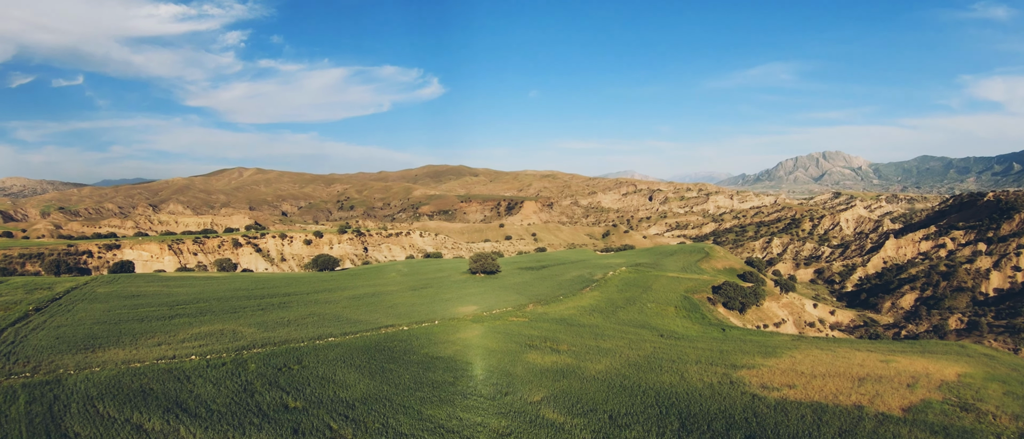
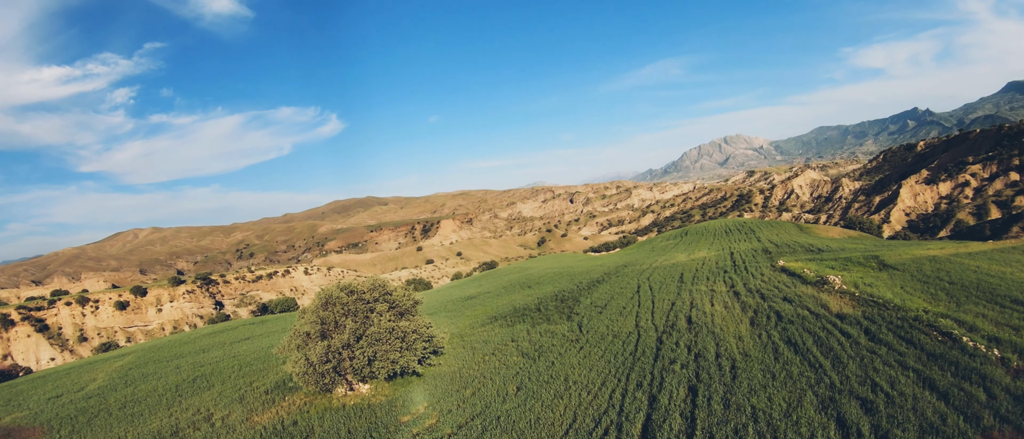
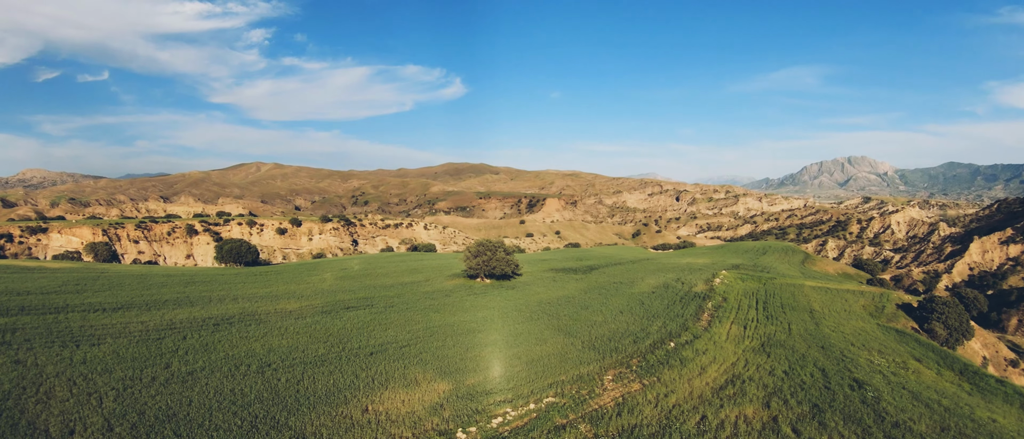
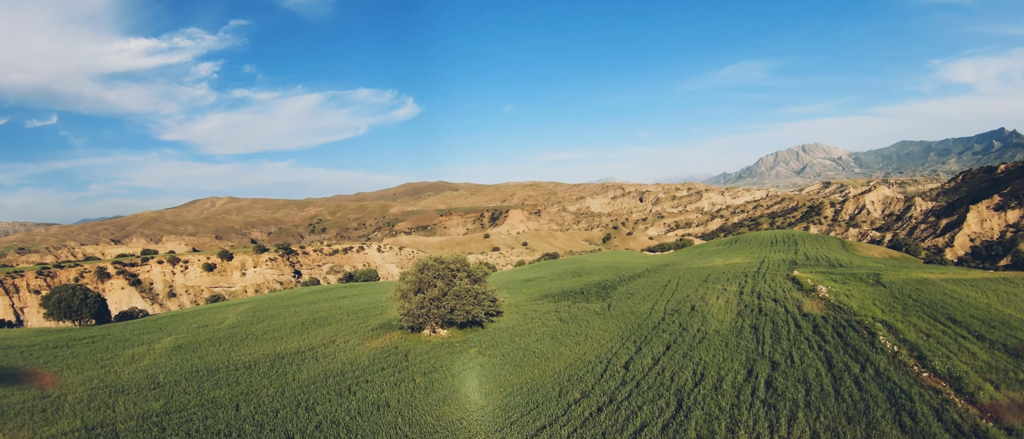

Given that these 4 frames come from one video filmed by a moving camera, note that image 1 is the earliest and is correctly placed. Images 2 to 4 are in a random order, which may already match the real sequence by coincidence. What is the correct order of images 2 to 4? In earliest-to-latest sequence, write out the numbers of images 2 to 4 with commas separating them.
3, 4, 2
